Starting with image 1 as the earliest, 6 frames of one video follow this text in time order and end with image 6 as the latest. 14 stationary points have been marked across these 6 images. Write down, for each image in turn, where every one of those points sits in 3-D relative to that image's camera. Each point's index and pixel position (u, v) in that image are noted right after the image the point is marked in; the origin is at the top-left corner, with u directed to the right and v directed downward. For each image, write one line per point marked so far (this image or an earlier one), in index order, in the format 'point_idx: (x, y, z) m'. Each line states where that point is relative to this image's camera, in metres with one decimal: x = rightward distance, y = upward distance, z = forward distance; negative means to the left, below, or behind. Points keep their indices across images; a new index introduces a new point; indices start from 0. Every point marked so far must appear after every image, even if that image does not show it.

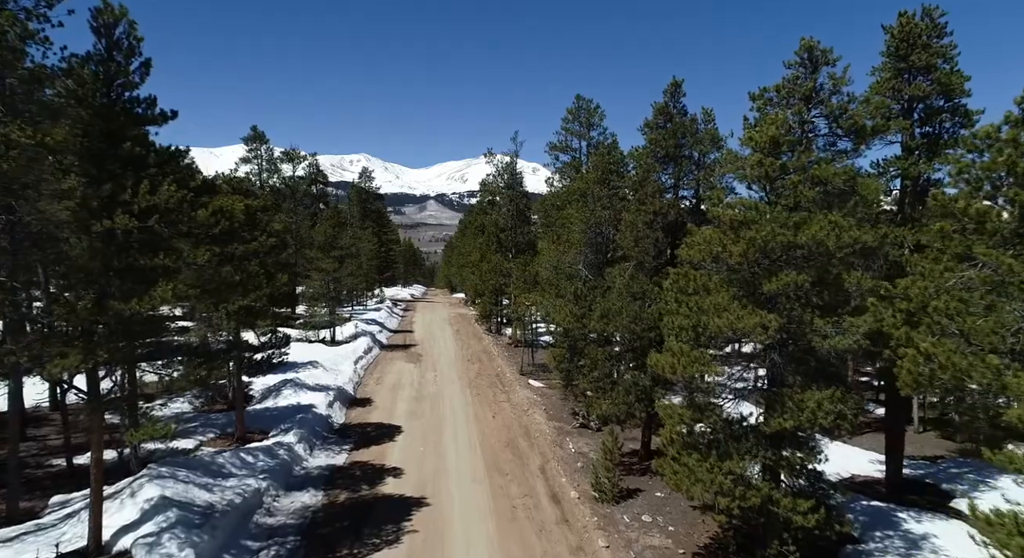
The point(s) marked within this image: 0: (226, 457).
0: (-7.4, -4.6, +15.6) m
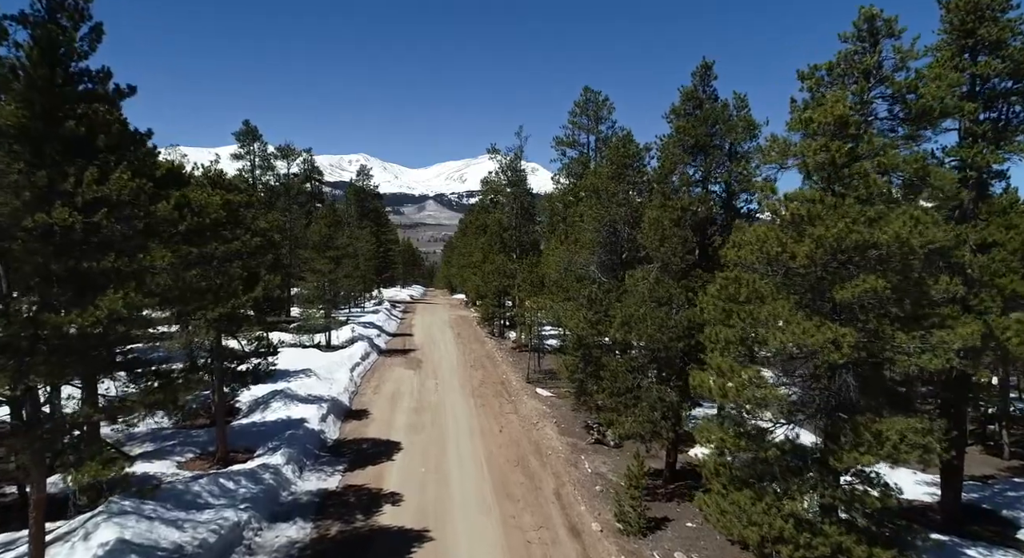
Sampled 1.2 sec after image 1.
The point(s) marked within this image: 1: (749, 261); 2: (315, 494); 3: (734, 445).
0: (-7.1, -4.7, +13.8) m
1: (+3.9, +0.3, +10.0) m
2: (-5.0, -5.4, +15.3) m
3: (+3.7, -2.7, +10.1) m
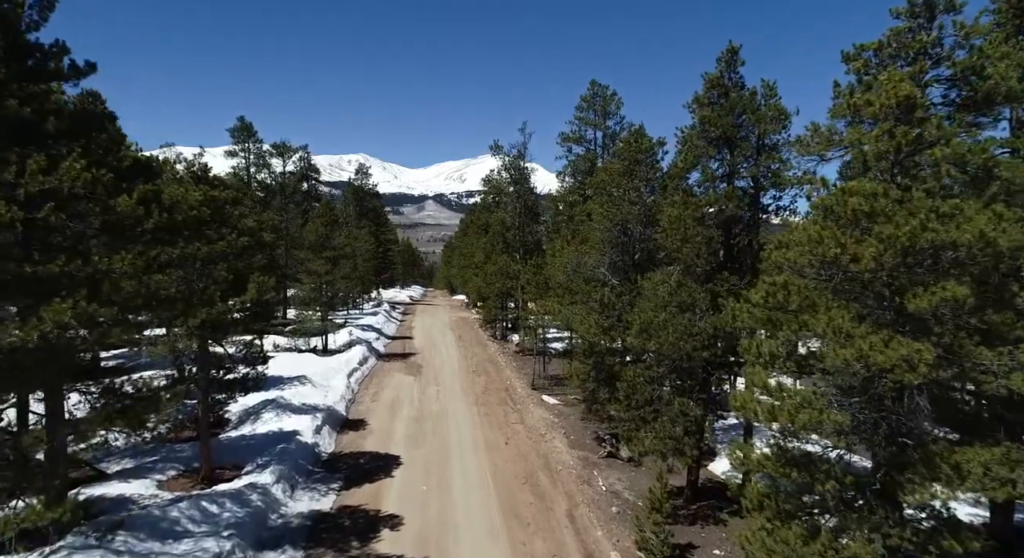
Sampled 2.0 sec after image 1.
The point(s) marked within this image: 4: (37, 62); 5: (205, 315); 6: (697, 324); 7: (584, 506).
0: (-6.8, -4.8, +12.6) m
1: (+4.1, +0.2, +8.8) m
2: (-4.8, -5.5, +14.1) m
3: (+3.9, -2.8, +8.8) m
4: (-6.2, +2.8, +7.9) m
5: (-7.0, -0.8, +13.8) m
6: (+4.3, -1.1, +14.1) m
7: (+1.8, -5.6, +14.9) m
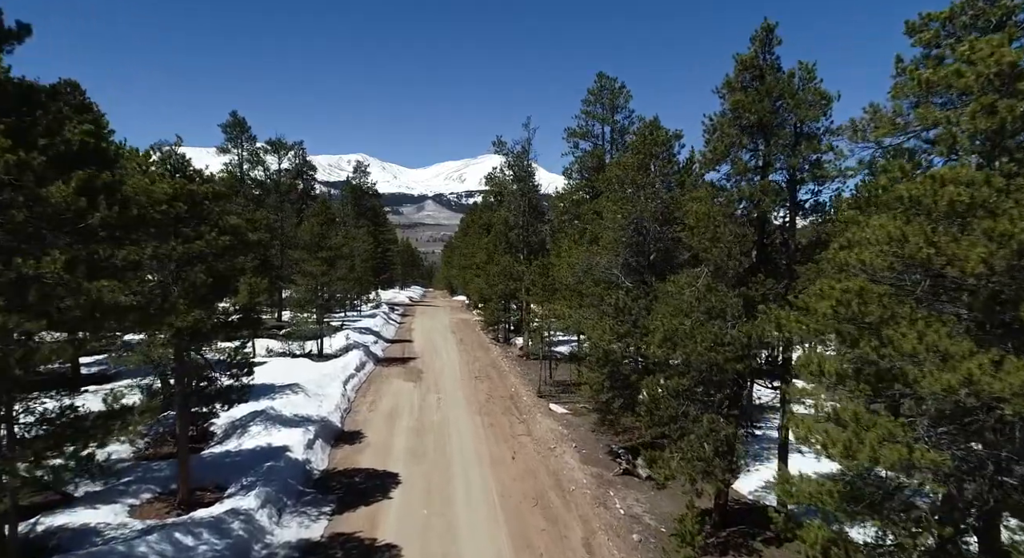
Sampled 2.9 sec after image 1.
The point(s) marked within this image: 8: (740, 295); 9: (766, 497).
0: (-6.6, -4.8, +11.1) m
1: (+4.4, +0.2, +7.4) m
2: (-4.5, -5.6, +12.6) m
3: (+4.1, -2.9, +7.4) m
4: (-6.0, +2.8, +6.5) m
5: (-6.8, -0.9, +12.4) m
6: (+4.5, -1.1, +12.7) m
7: (+2.0, -5.7, +13.5) m
8: (+4.8, -0.3, +12.8) m
9: (+6.1, -5.3, +14.8) m
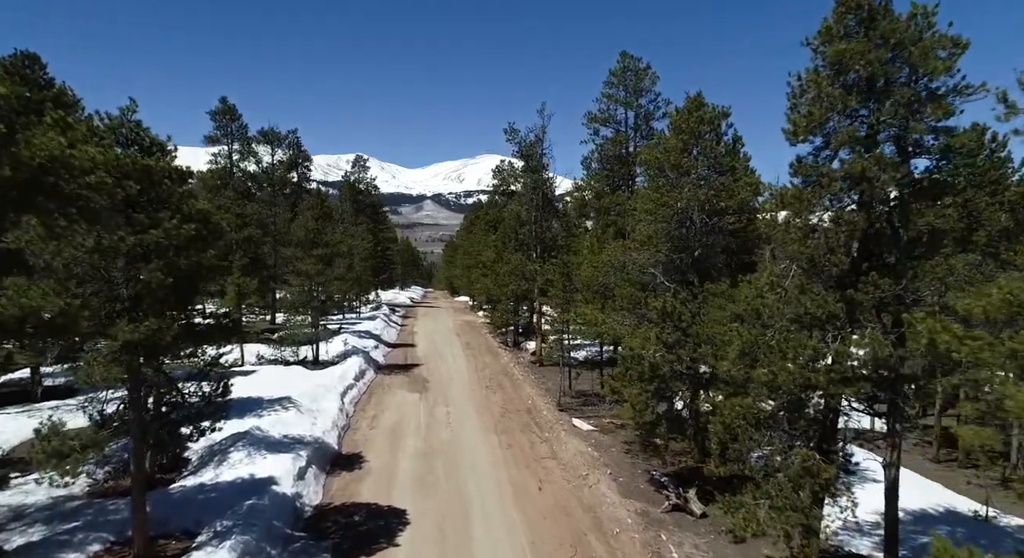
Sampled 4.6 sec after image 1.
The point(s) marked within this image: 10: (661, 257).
0: (-5.9, -4.8, +8.4) m
1: (+5.1, +0.2, +4.7) m
2: (-3.9, -5.6, +9.9) m
3: (+4.8, -2.9, +4.7) m
4: (-5.3, +2.8, +3.8) m
5: (-6.1, -0.9, +9.7) m
6: (+5.2, -1.1, +10.0) m
7: (+2.7, -5.6, +10.8) m
8: (+5.5, -0.3, +10.1) m
9: (+6.8, -5.3, +12.1) m
10: (+4.3, +0.7, +17.6) m
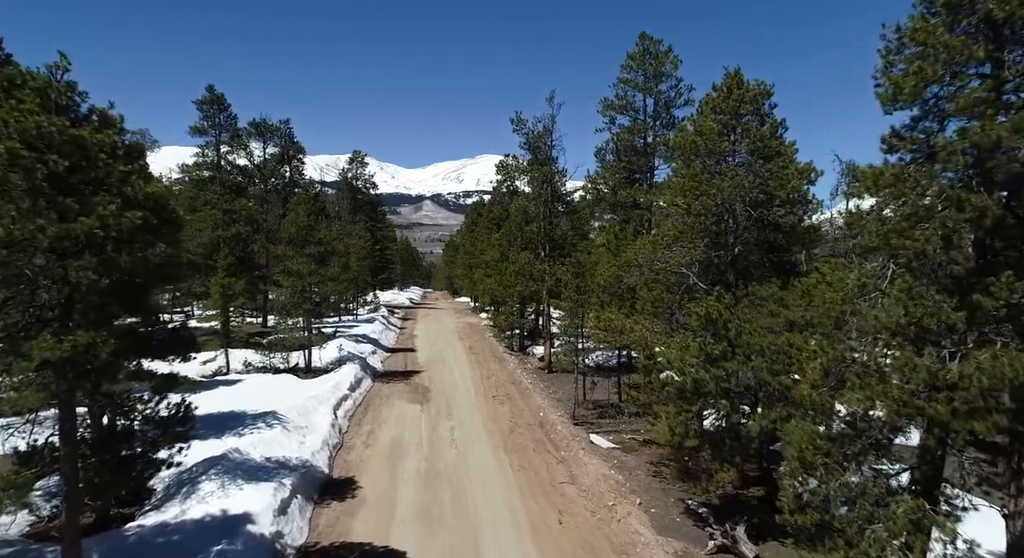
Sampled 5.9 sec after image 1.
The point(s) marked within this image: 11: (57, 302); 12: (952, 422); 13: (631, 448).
0: (-5.5, -4.8, +6.3) m
1: (+5.5, +0.2, +2.5) m
2: (-3.5, -5.6, +7.8) m
3: (+5.2, -2.9, +2.6) m
4: (-4.9, +2.8, +1.7) m
5: (-5.7, -0.9, +7.5) m
6: (+5.6, -1.1, +7.8) m
7: (+3.1, -5.7, +8.7) m
8: (+5.9, -0.3, +8.0) m
9: (+7.2, -5.3, +10.0) m
10: (+4.7, +0.7, +15.5) m
11: (-6.1, -0.3, +8.1) m
12: (+5.5, -1.8, +7.6) m
13: (+3.6, -5.1, +18.2) m
